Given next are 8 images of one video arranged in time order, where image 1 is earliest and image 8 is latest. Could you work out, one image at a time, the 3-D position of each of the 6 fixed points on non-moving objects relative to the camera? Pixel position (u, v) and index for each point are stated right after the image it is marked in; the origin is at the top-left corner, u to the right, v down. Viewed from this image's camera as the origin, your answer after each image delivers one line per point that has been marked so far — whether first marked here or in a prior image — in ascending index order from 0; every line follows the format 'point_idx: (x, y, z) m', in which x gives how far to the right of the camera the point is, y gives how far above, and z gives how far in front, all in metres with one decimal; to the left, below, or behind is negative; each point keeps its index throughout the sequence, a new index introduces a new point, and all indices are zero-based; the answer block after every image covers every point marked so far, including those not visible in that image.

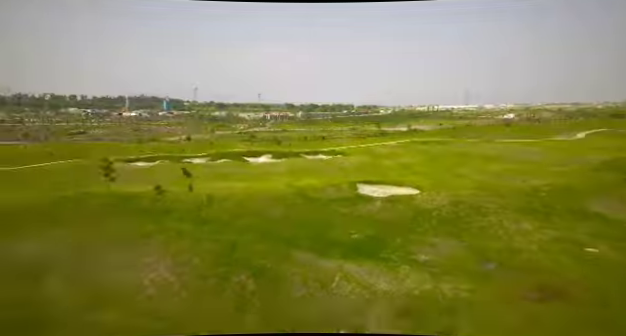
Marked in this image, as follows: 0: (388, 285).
0: (+1.7, -2.8, +8.8) m
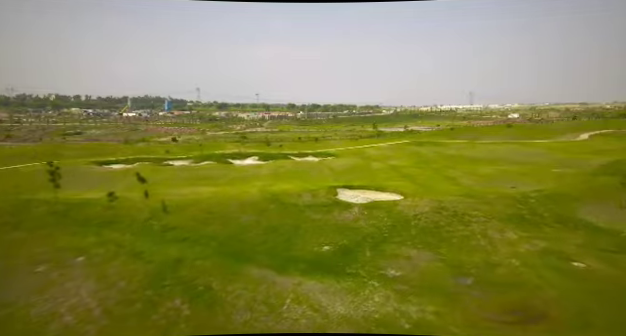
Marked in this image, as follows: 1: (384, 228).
0: (+0.7, -3.0, +8.1) m
1: (+2.5, -2.1, +13.0) m
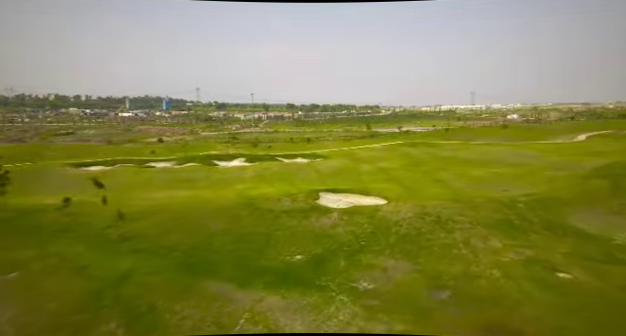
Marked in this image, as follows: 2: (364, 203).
0: (-0.2, -3.2, +7.4) m
1: (+1.7, -2.2, +12.4) m
2: (+2.1, -1.5, +15.5) m
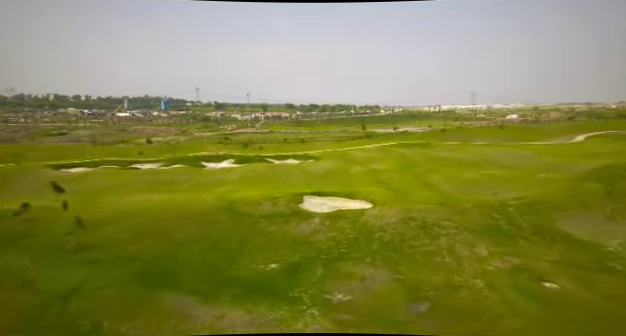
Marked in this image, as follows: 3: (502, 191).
0: (-0.8, -3.3, +6.9) m
1: (+1.0, -2.4, +11.9) m
2: (+1.4, -1.6, +15.0) m
3: (+9.5, -1.2, +18.8) m
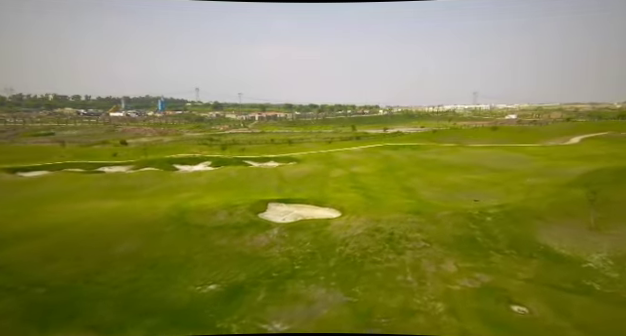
0: (-2.2, -3.5, +5.9) m
1: (-0.4, -2.6, +10.8) m
2: (+0.1, -1.8, +13.9) m
3: (+8.1, -1.4, +17.7) m
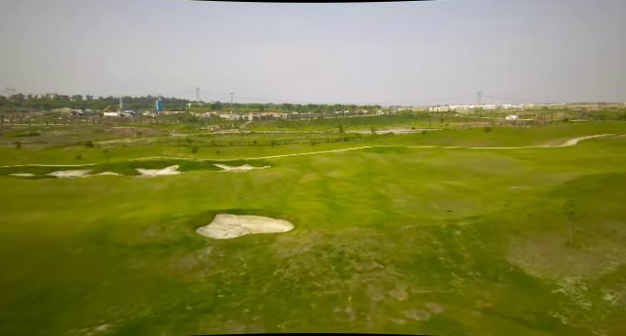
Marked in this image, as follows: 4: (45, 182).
0: (-3.9, -3.8, +4.5) m
1: (-2.1, -2.9, +9.5) m
2: (-1.7, -2.1, +12.6) m
3: (+6.4, -1.7, +16.4) m
4: (-12.4, -0.7, +17.6) m
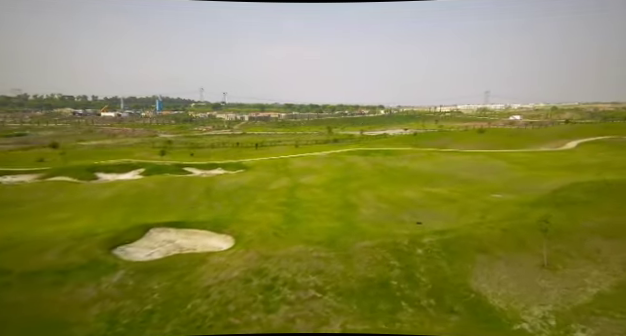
0: (-5.7, -4.1, +3.0) m
1: (-3.9, -3.2, +8.0) m
2: (-3.5, -2.4, +11.1) m
3: (+4.6, -2.0, +14.9) m
4: (-14.2, -0.9, +16.2) m
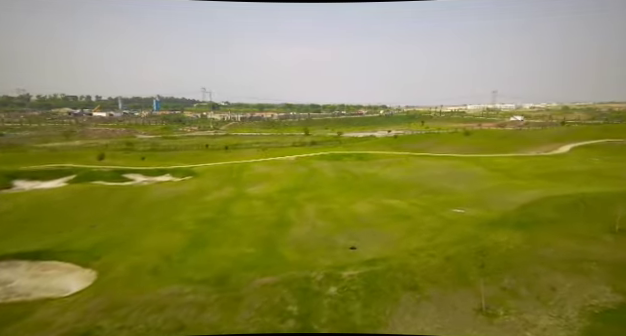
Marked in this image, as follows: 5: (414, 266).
0: (-8.6, -4.5, +0.6) m
1: (-6.7, -3.6, +5.6) m
2: (-6.3, -2.8, +8.7) m
3: (+1.8, -2.5, +12.5) m
4: (-17.0, -1.3, +13.8) m
5: (+2.8, -2.6, +10.1) m
